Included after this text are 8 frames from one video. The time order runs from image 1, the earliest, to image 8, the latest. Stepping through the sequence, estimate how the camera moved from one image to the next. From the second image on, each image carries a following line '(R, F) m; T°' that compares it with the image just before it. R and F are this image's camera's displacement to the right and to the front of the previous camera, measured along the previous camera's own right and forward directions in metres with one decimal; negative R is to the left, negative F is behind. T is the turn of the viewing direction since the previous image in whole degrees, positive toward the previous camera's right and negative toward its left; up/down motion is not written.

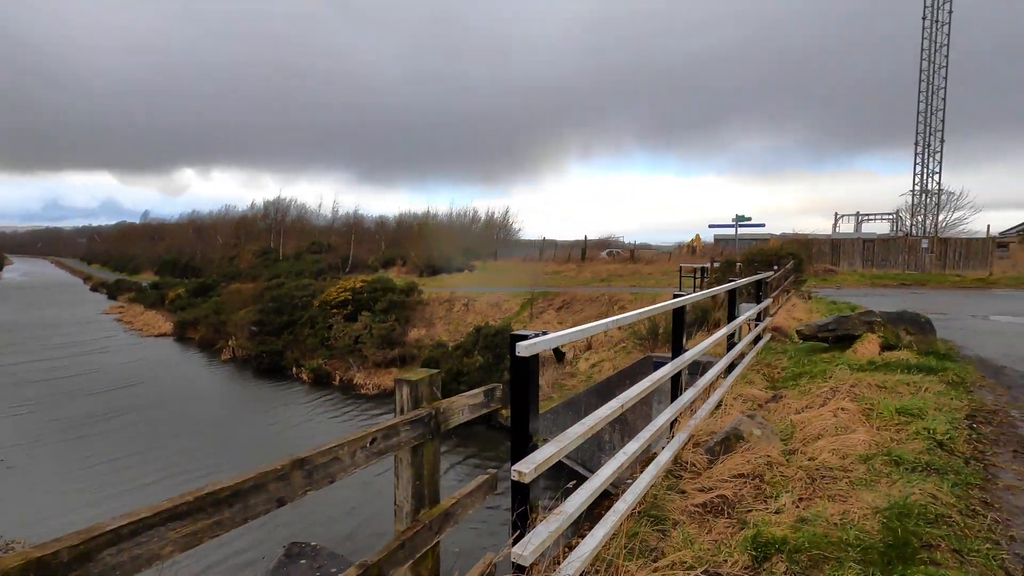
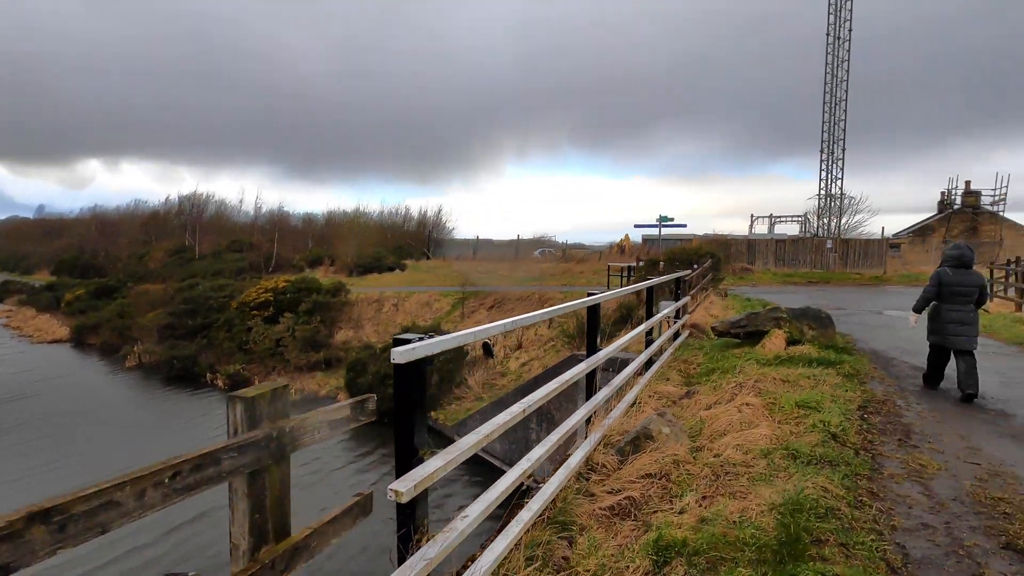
(+0.2, +0.2) m; +7°
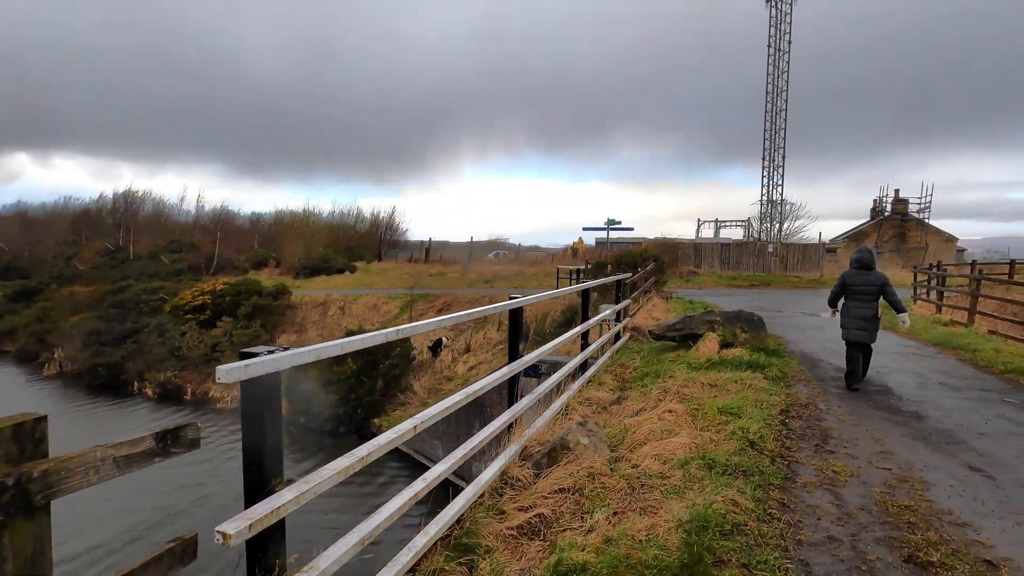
(+0.3, +0.2) m; +5°
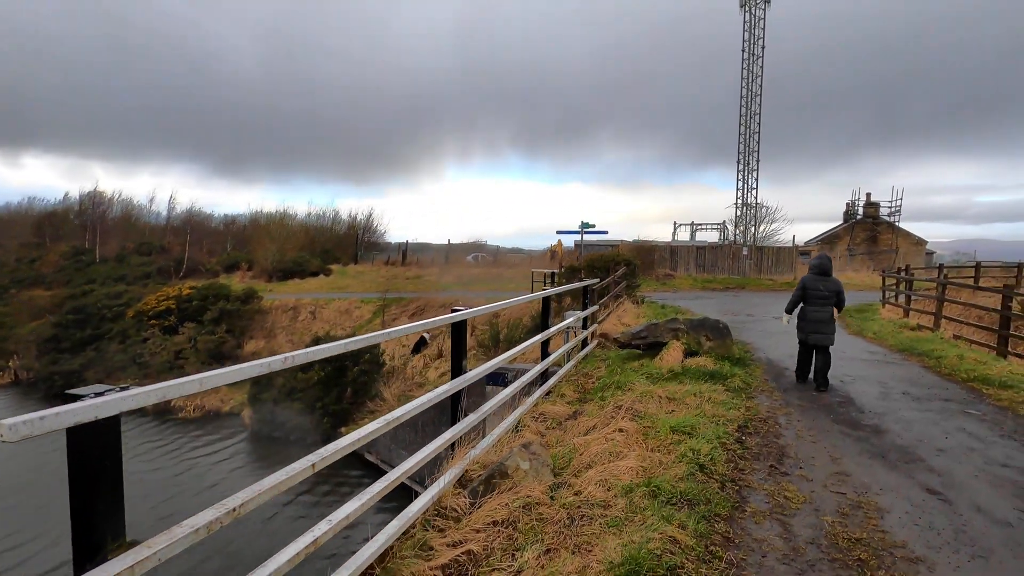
(+0.3, +0.3) m; +2°
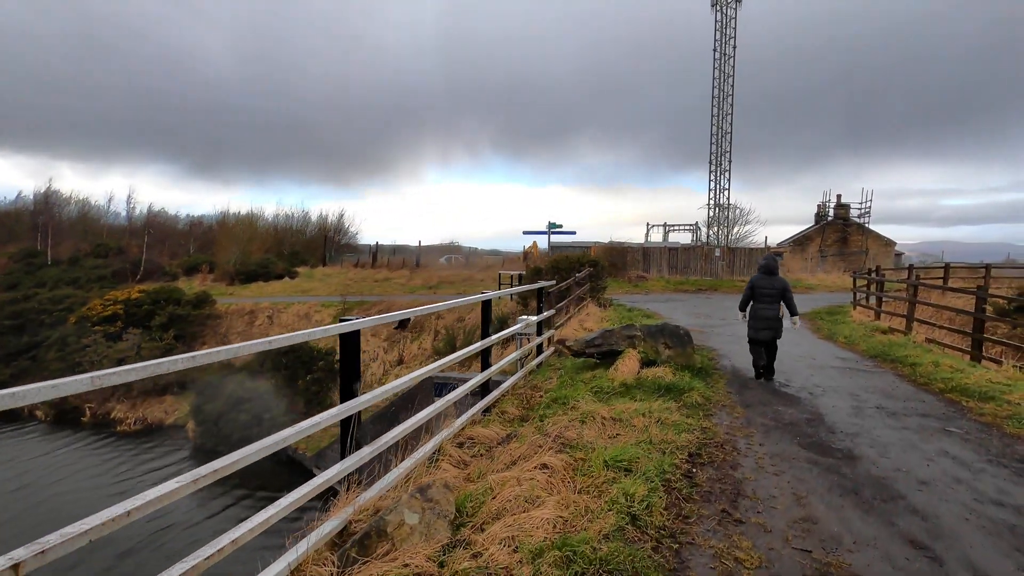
(+0.5, +0.7) m; +2°
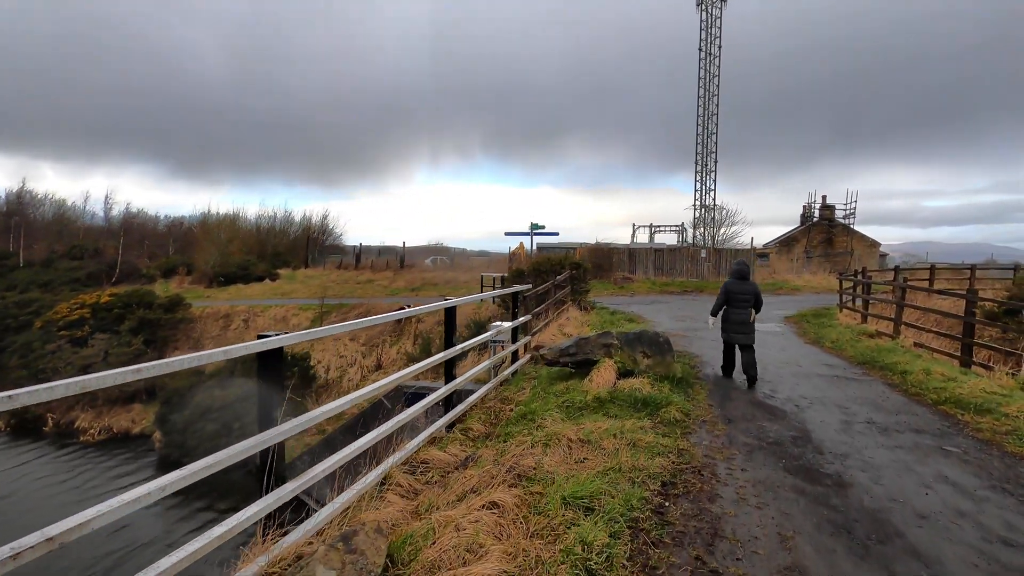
(+0.2, +0.4) m; +1°
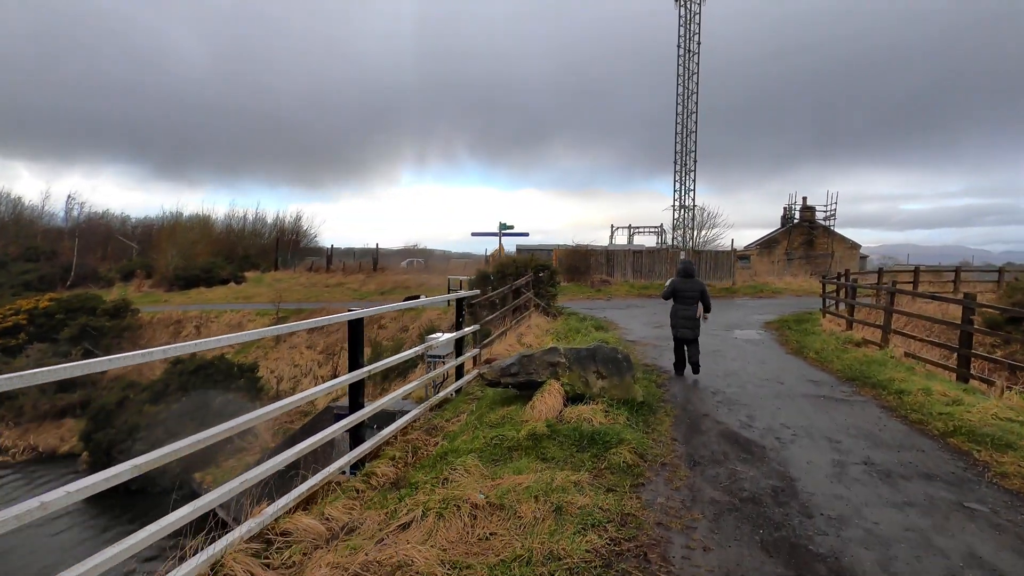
(+0.6, +1.1) m; +2°
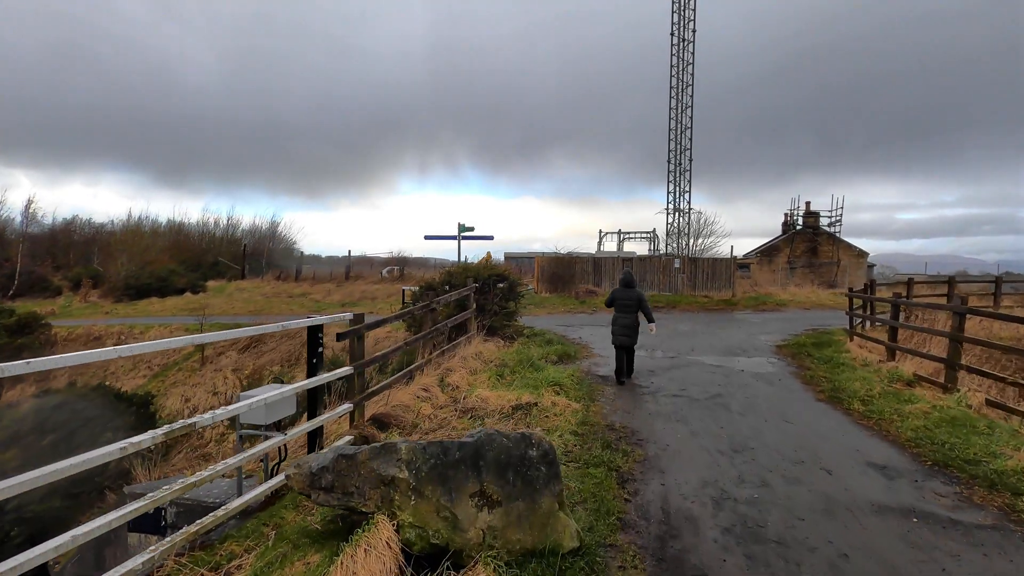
(+1.0, +2.7) m; 0°
